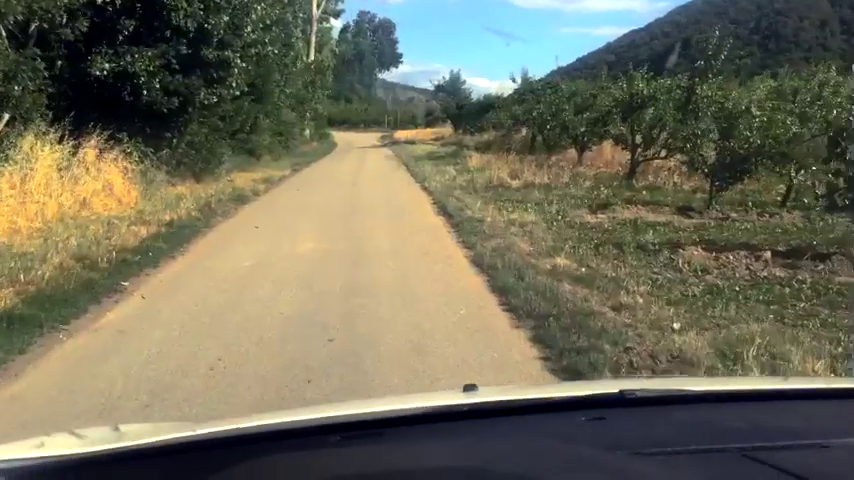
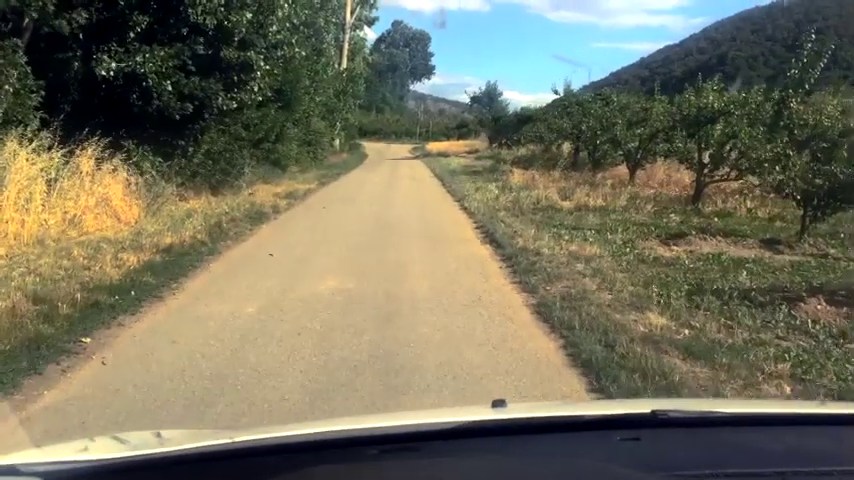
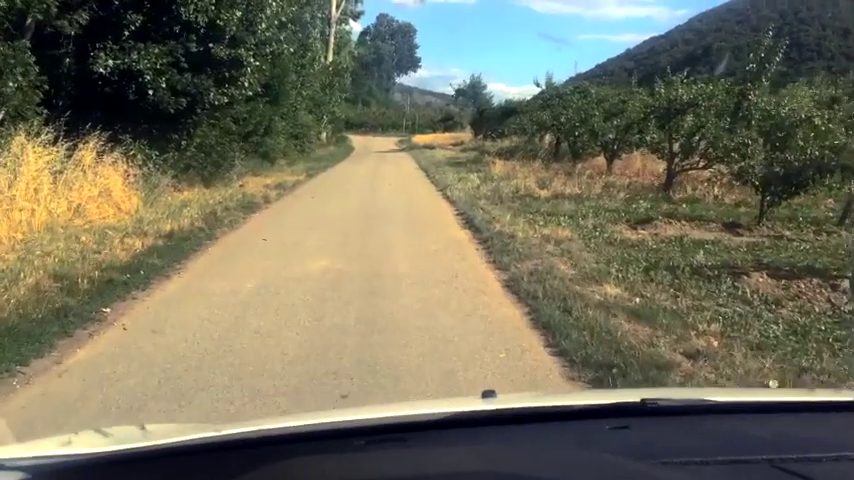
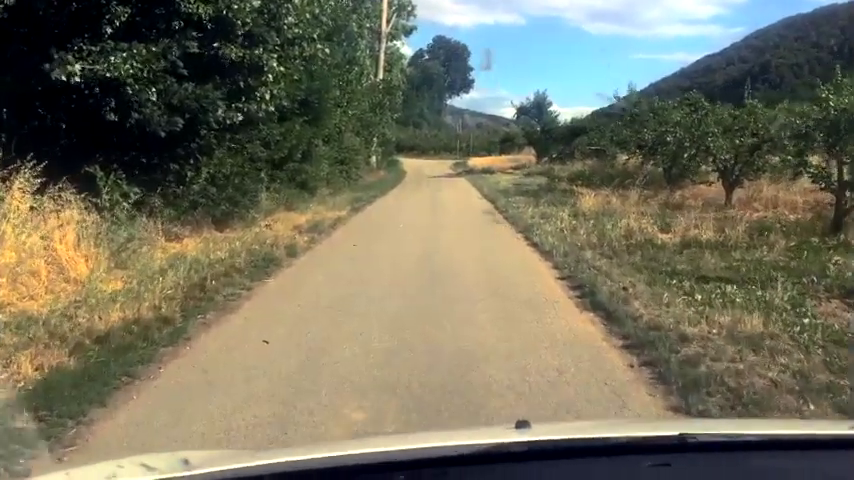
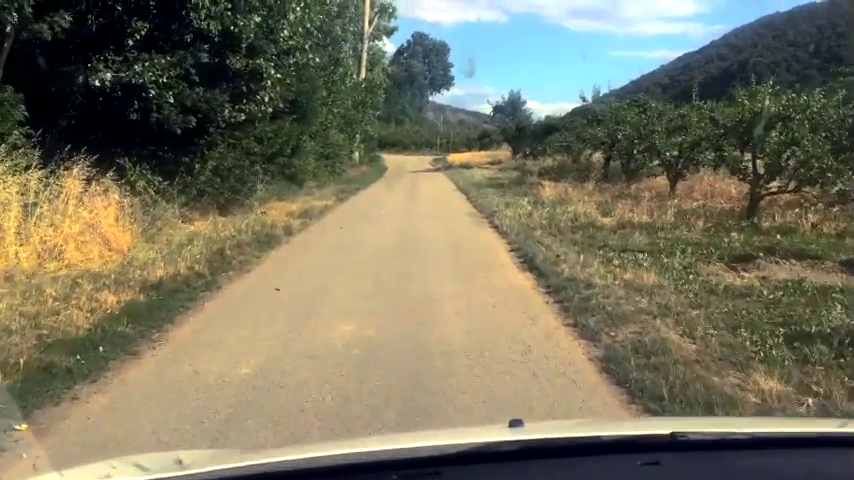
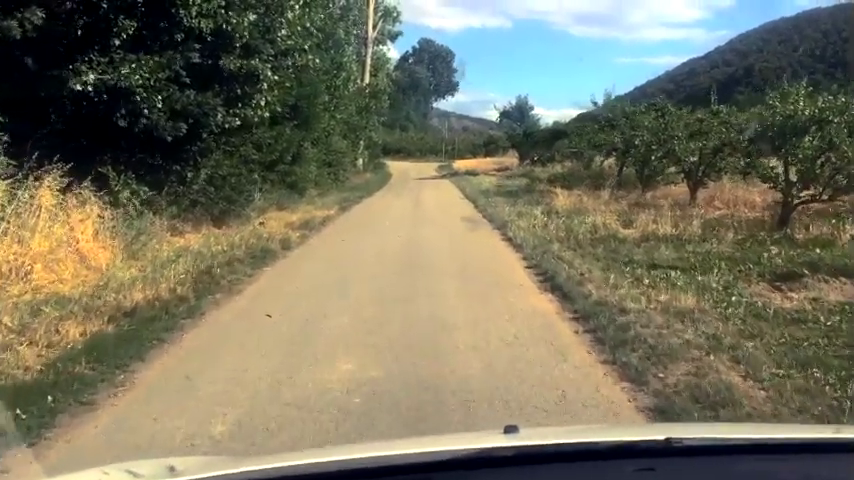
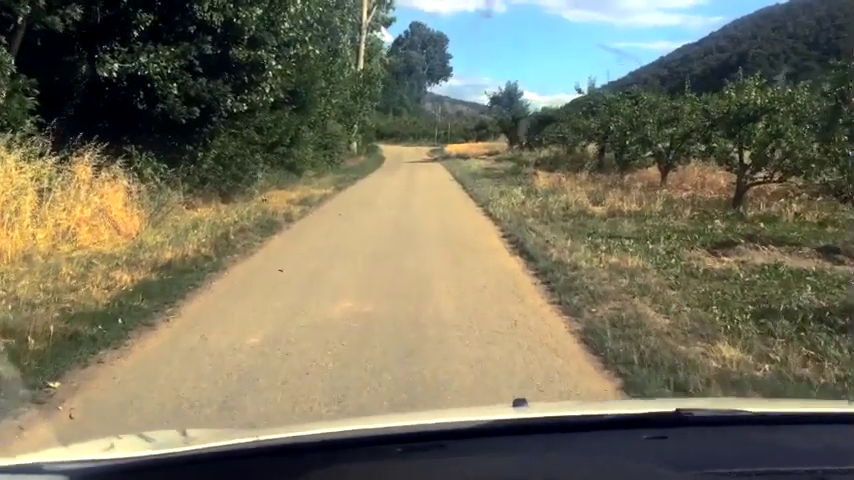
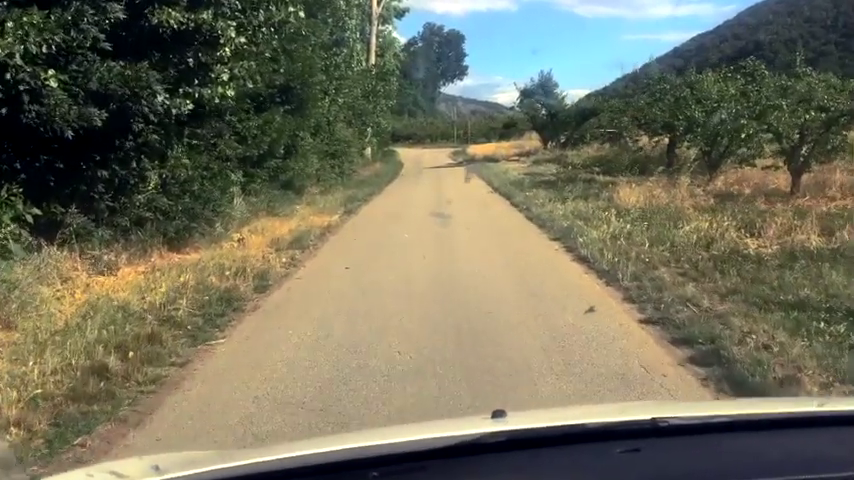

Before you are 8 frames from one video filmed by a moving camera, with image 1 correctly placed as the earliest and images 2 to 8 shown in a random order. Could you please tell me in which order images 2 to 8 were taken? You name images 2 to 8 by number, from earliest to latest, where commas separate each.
3, 2, 7, 5, 6, 4, 8
